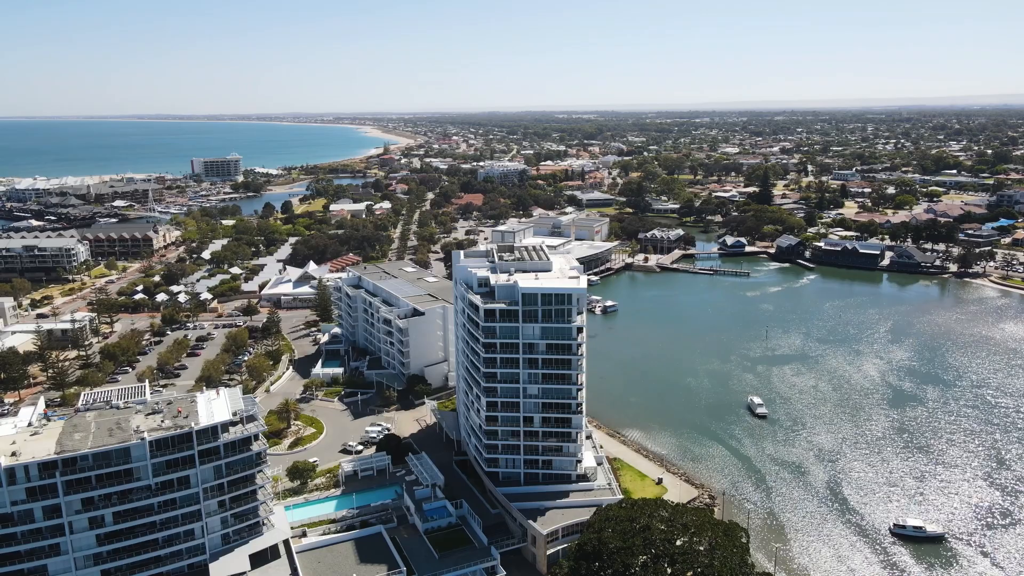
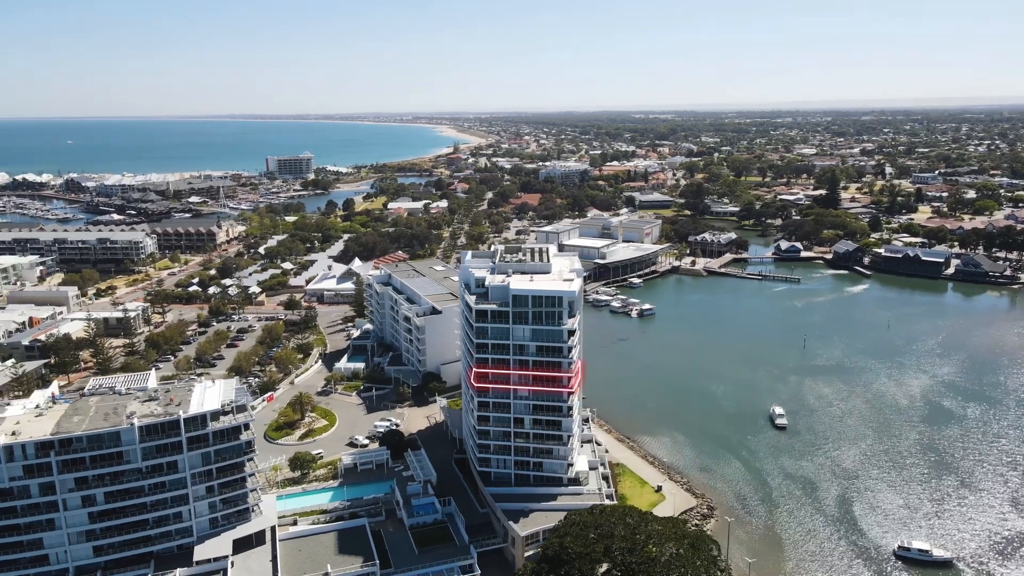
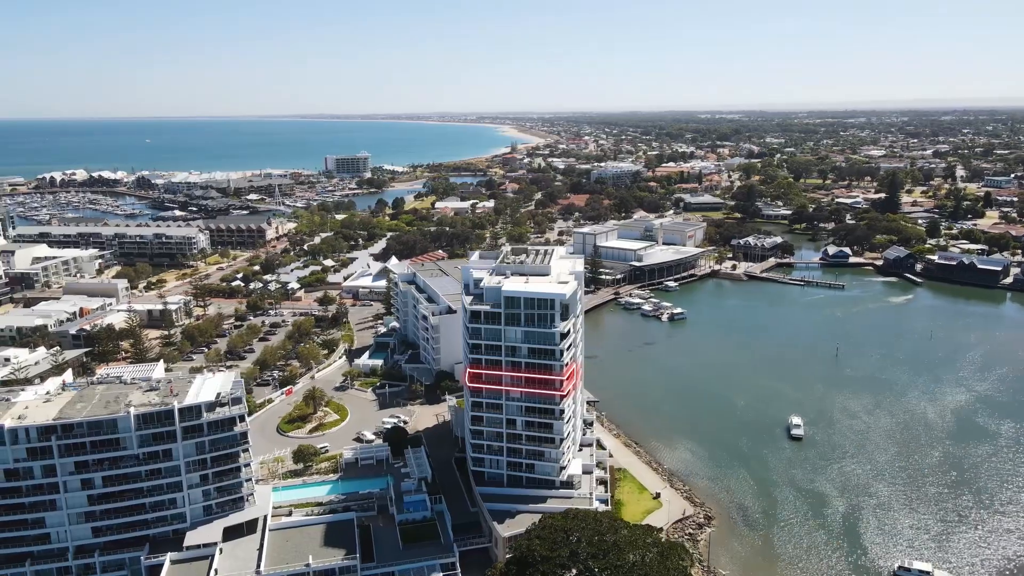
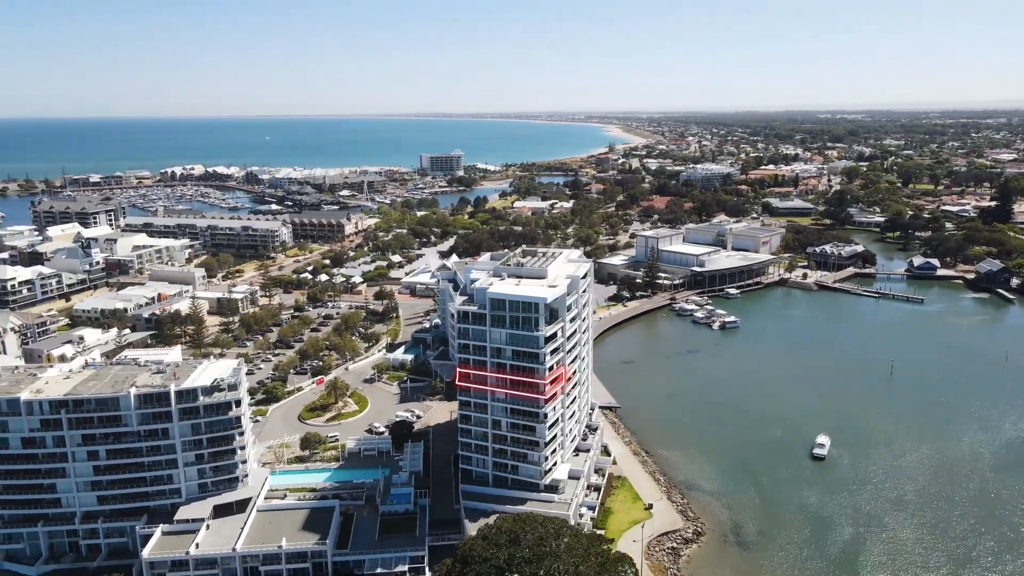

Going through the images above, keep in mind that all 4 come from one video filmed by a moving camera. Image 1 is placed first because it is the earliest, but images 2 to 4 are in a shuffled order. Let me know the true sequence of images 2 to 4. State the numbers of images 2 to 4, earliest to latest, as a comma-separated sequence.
2, 3, 4
